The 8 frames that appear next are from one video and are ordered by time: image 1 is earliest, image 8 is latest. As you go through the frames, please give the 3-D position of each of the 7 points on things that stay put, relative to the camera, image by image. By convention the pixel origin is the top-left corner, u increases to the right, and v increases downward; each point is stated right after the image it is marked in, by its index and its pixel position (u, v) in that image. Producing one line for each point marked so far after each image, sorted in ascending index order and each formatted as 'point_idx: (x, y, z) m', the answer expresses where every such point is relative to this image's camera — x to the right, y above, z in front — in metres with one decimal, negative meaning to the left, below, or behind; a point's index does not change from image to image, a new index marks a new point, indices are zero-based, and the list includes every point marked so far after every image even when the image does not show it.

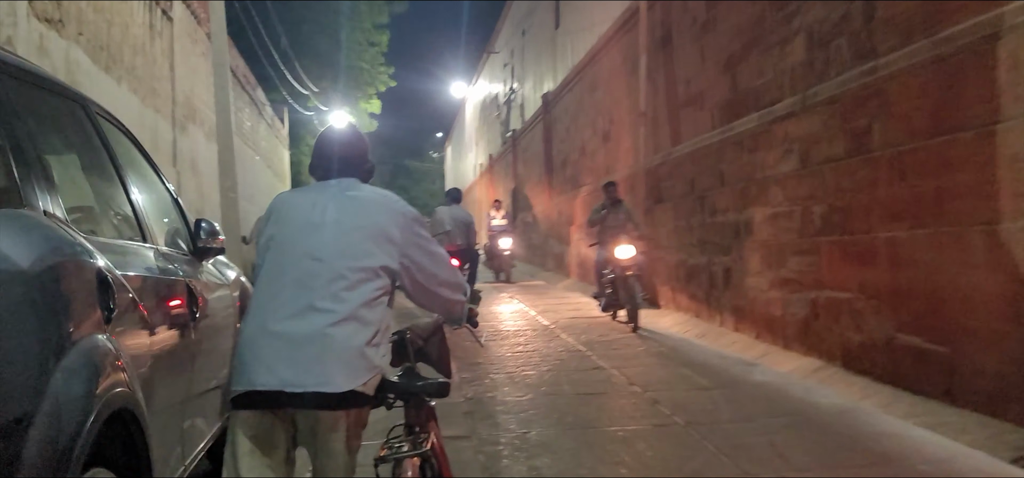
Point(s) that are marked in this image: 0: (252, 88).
0: (-5.6, +3.2, +18.3) m
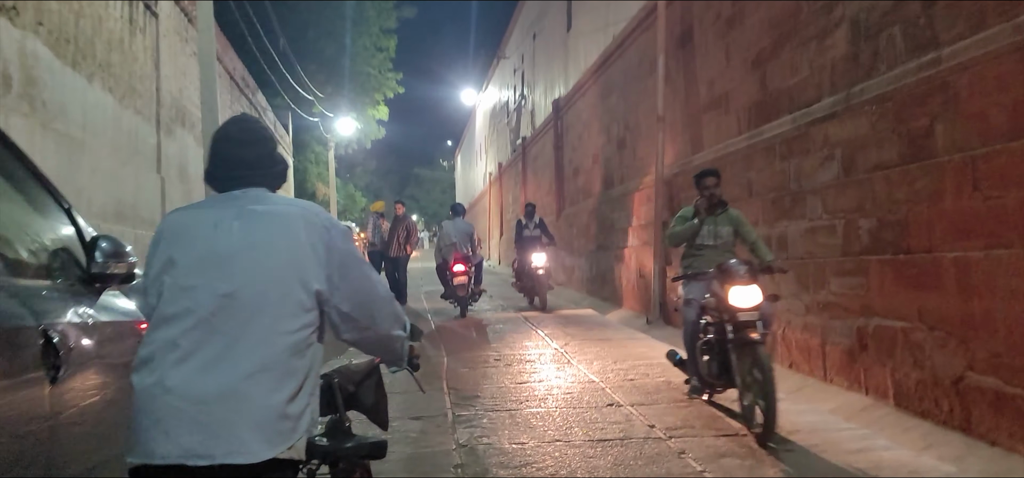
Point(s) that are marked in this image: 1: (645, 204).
0: (-5.4, +3.0, +17.7) m
1: (+1.6, +0.4, +10.0) m
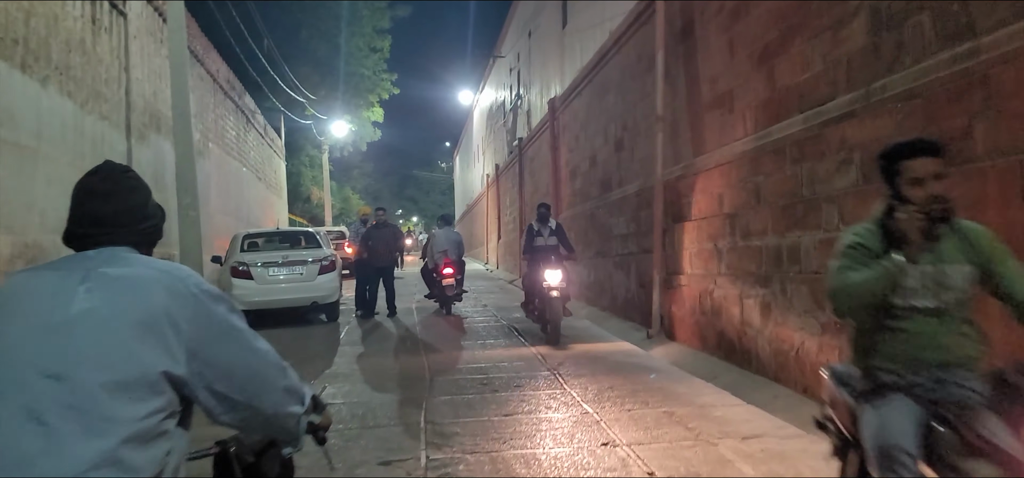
0: (-5.5, +2.9, +17.1) m
1: (+1.5, +0.3, +9.5) m
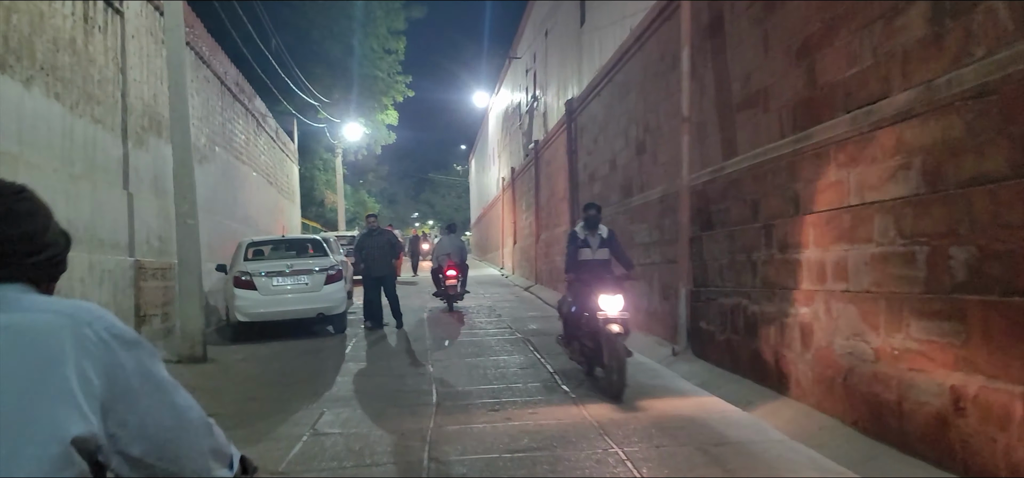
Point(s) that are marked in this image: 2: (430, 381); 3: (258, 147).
0: (-5.2, +2.8, +16.7) m
1: (+1.6, +0.2, +8.9) m
2: (-0.7, -1.2, +7.2) m
3: (-5.3, +1.9, +18.0) m
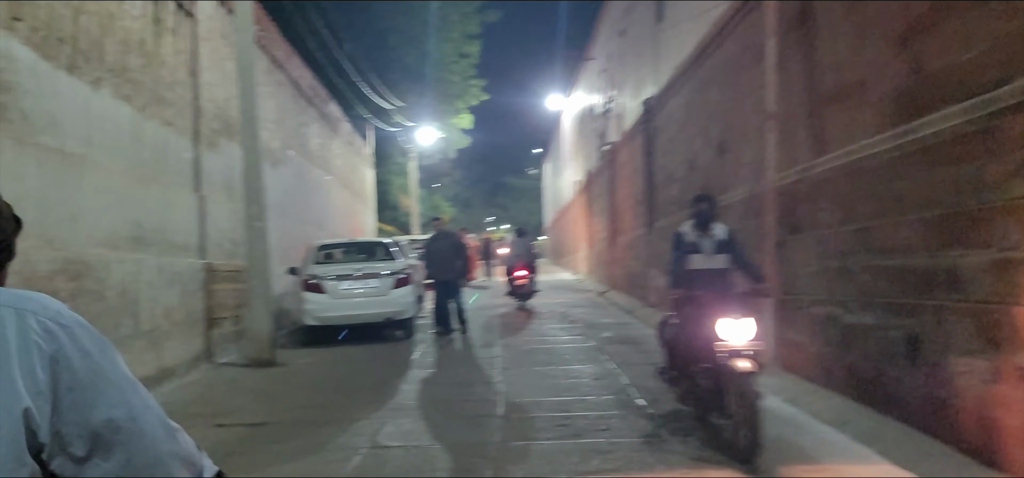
0: (-3.7, +2.7, +16.8) m
1: (+2.3, +0.2, +8.4) m
2: (-0.1, -1.2, +6.8) m
3: (-3.8, +1.9, +18.1) m
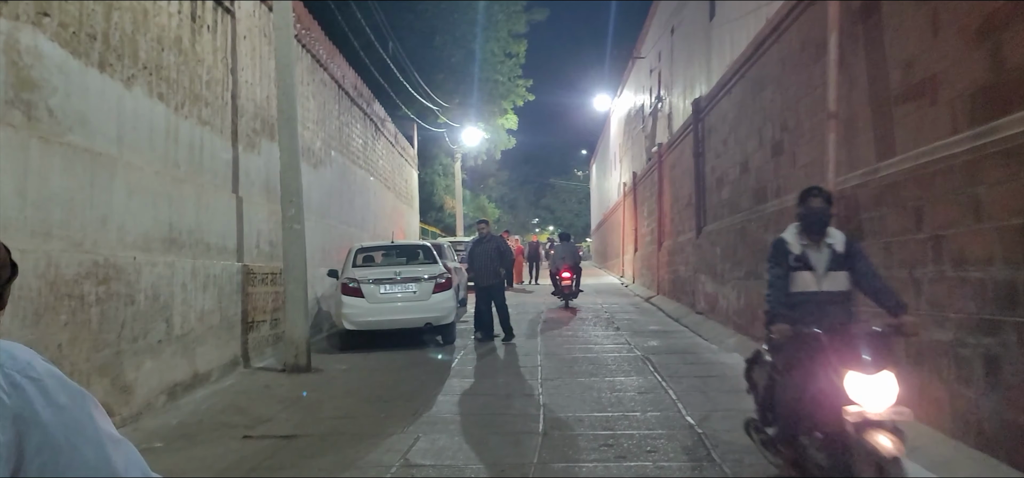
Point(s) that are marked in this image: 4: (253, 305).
0: (-2.8, +2.7, +16.6) m
1: (+2.8, +0.1, +7.9) m
2: (+0.2, -1.2, +6.5) m
3: (-2.9, +1.8, +17.9) m
4: (-2.7, -0.7, +9.1) m
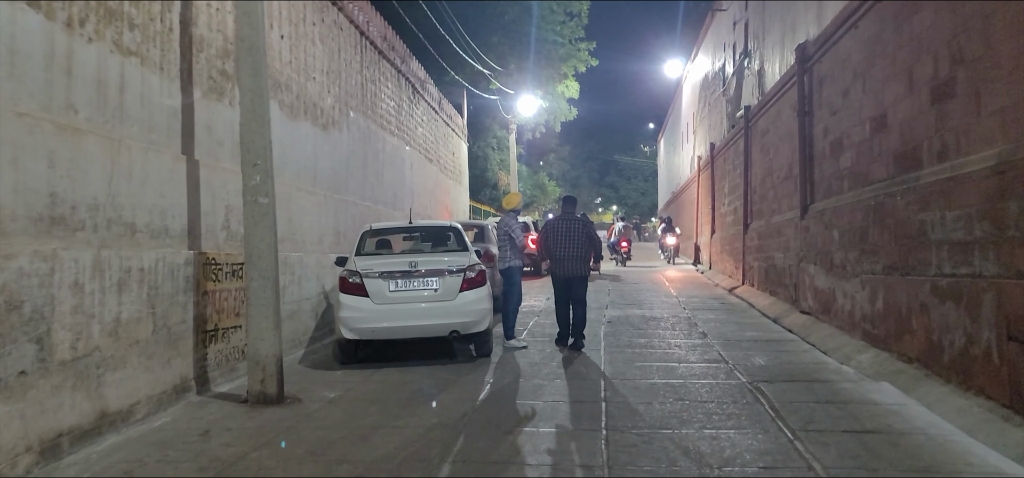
0: (-1.9, +3.0, +14.2) m
1: (+3.1, +0.2, +5.2) m
2: (+0.4, -1.2, +4.0) m
3: (-1.8, +2.2, +15.5) m
4: (-2.3, -0.5, +6.7) m
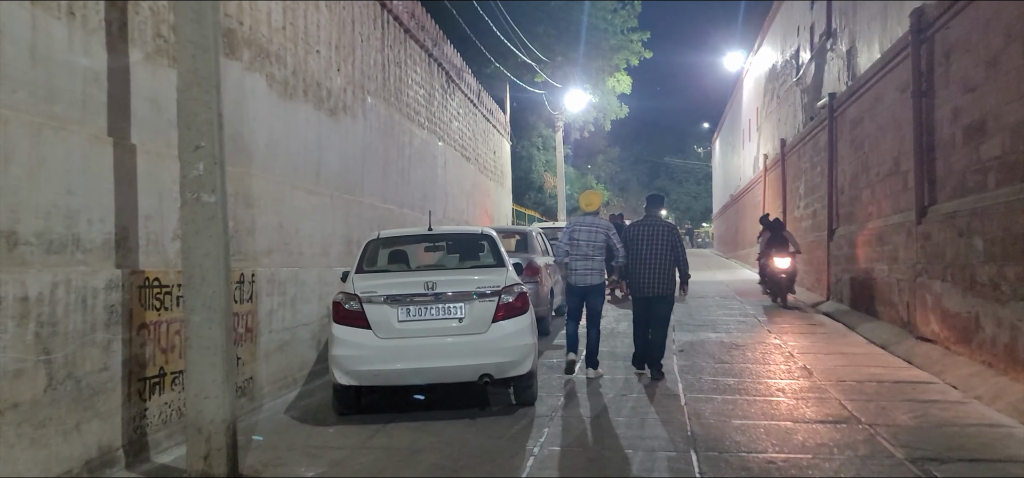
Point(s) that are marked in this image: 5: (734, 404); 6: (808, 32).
0: (-1.2, +2.9, +12.4) m
1: (+3.3, +0.2, +3.1) m
2: (+0.6, -1.2, +2.0) m
3: (-1.0, +2.1, +13.7) m
4: (-2.0, -0.6, +4.9) m
5: (+1.6, -1.1, +6.0) m
6: (+5.6, +3.9, +16.1) m
